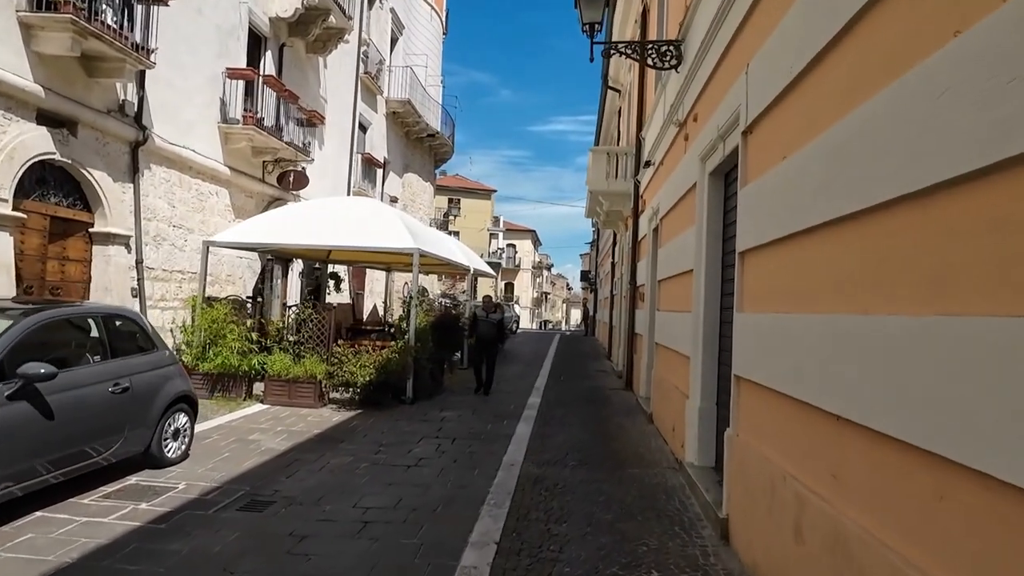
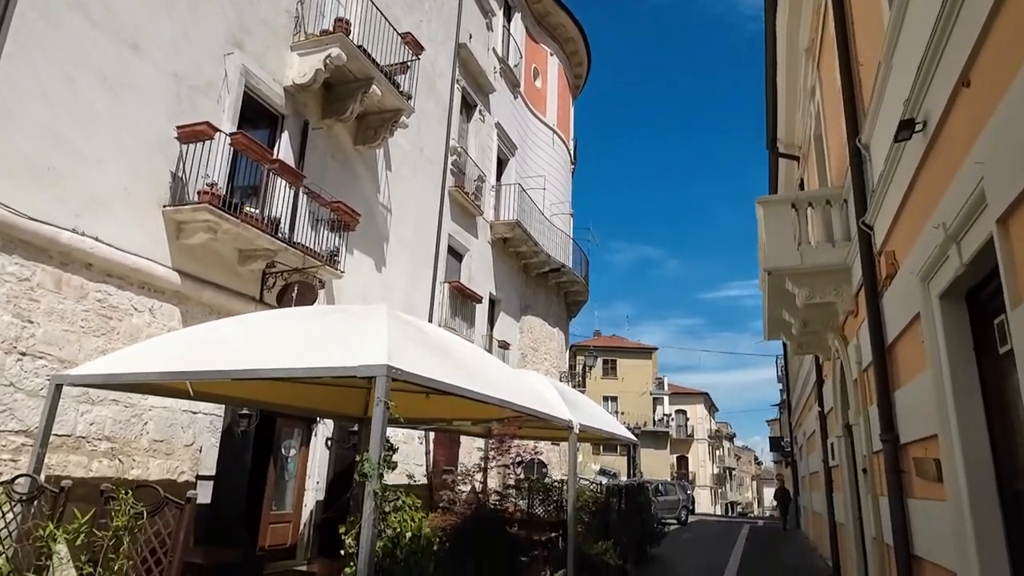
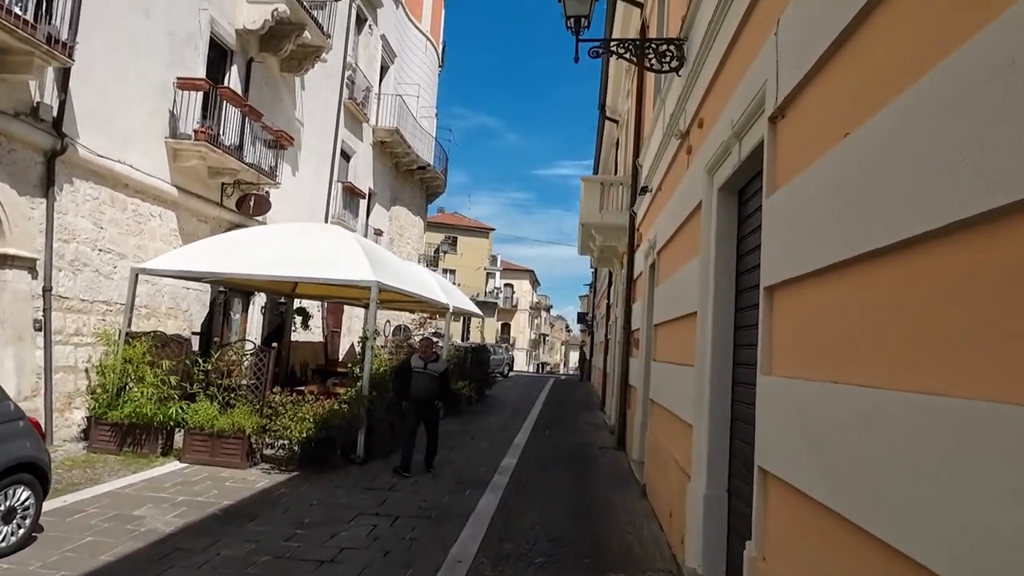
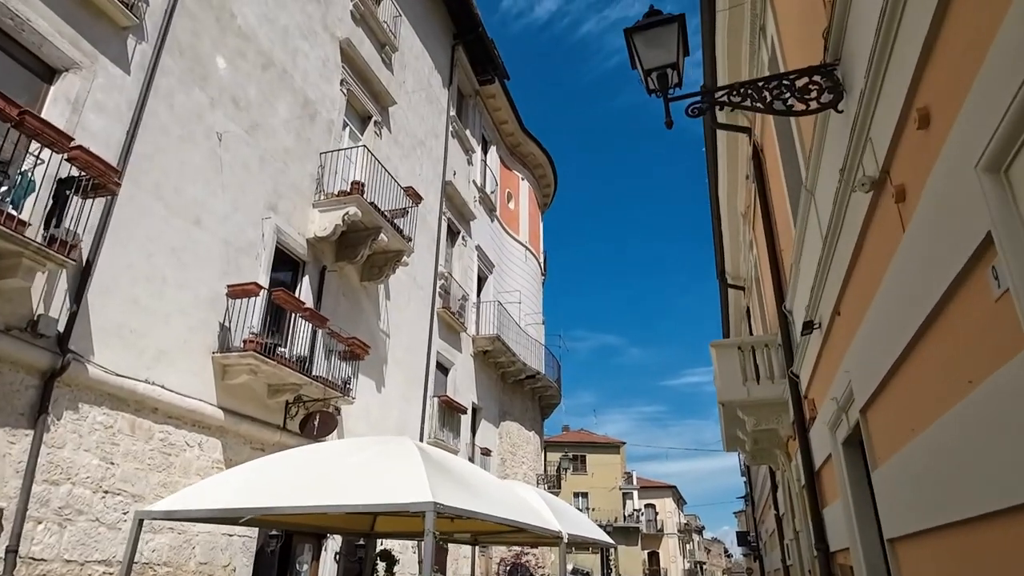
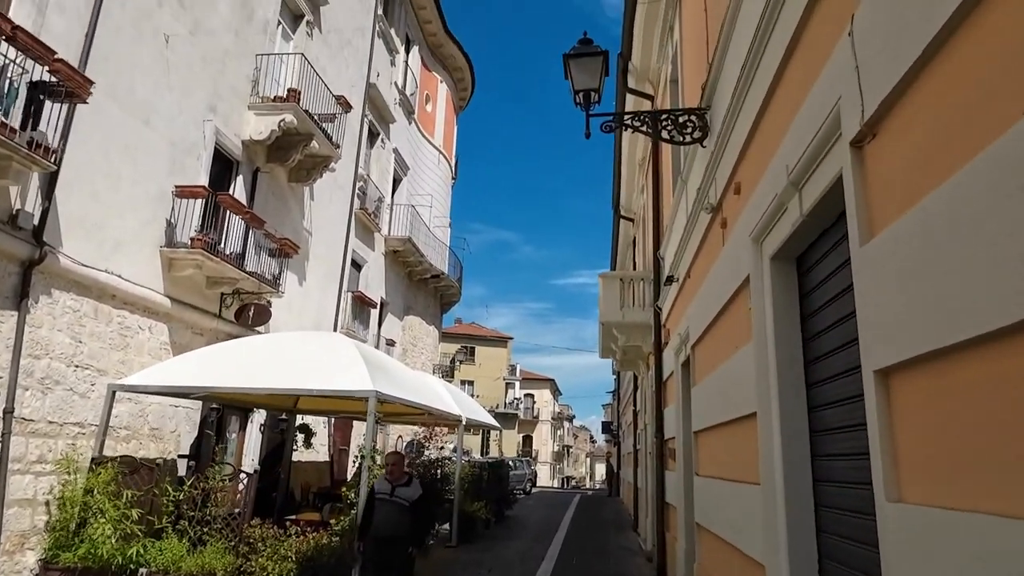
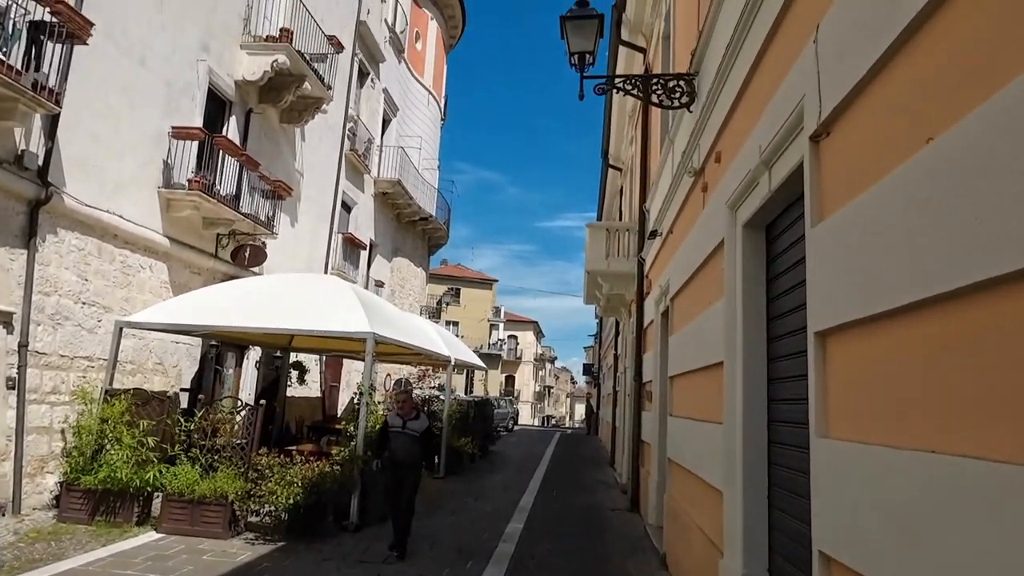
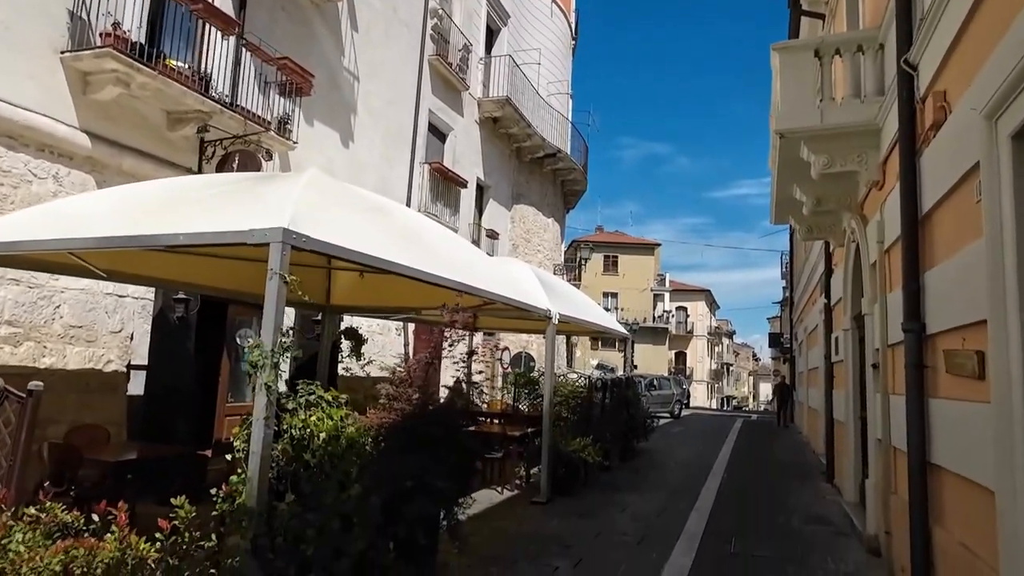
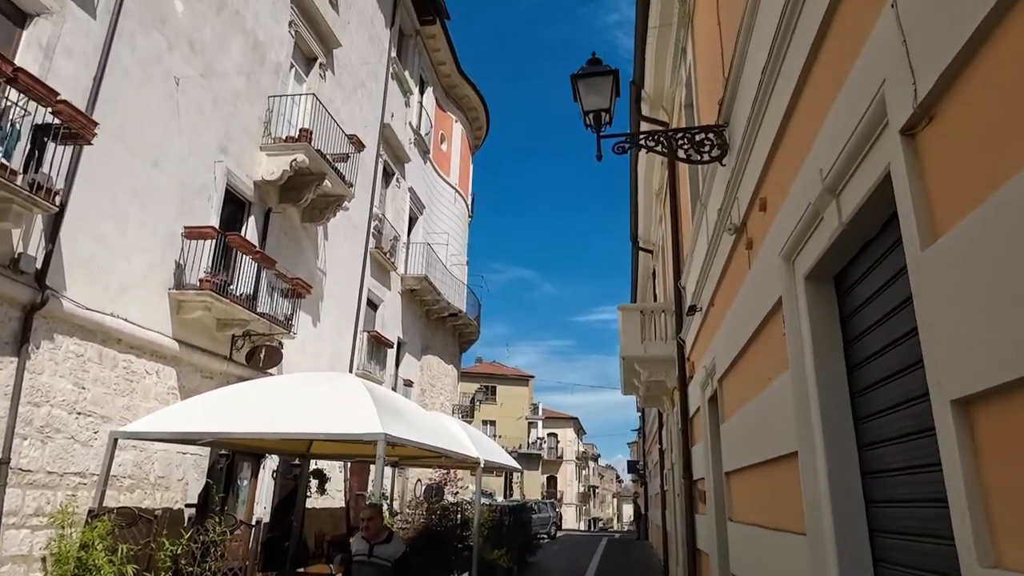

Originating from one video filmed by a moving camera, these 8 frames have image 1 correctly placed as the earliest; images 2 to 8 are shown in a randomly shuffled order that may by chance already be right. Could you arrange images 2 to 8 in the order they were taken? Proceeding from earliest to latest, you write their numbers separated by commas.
3, 6, 5, 8, 4, 2, 7
